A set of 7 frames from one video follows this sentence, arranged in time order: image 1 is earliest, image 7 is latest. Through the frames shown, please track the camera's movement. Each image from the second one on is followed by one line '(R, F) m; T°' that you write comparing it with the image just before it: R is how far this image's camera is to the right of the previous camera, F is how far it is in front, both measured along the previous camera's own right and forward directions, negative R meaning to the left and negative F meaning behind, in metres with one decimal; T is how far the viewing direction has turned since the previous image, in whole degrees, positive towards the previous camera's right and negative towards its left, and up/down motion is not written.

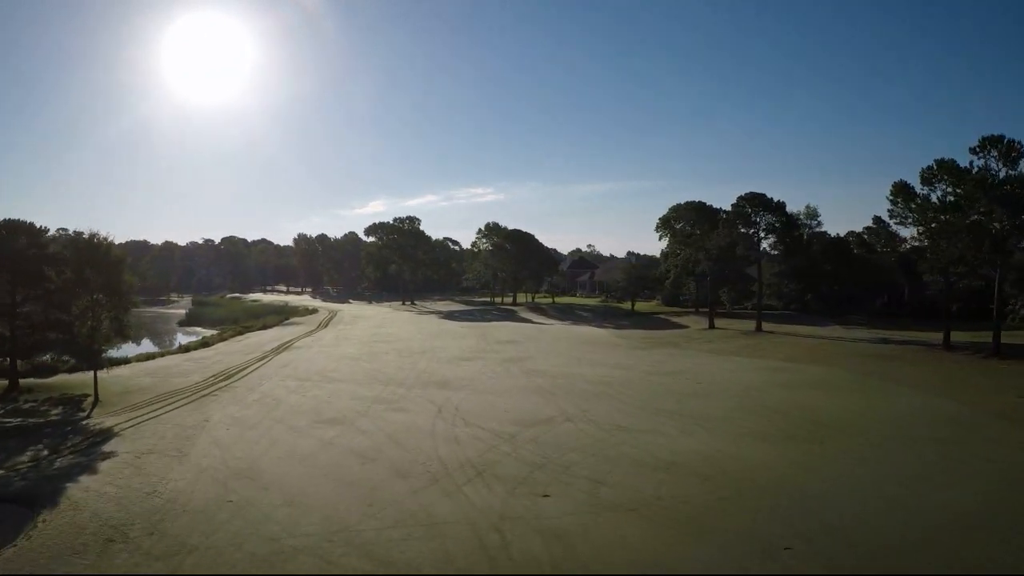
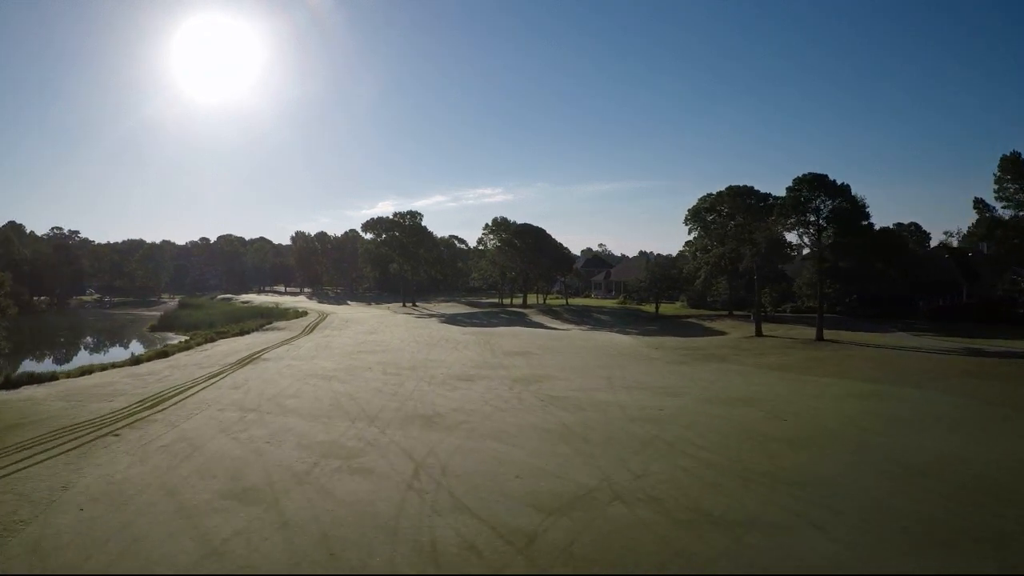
(-0.1, +4.9) m; -1°
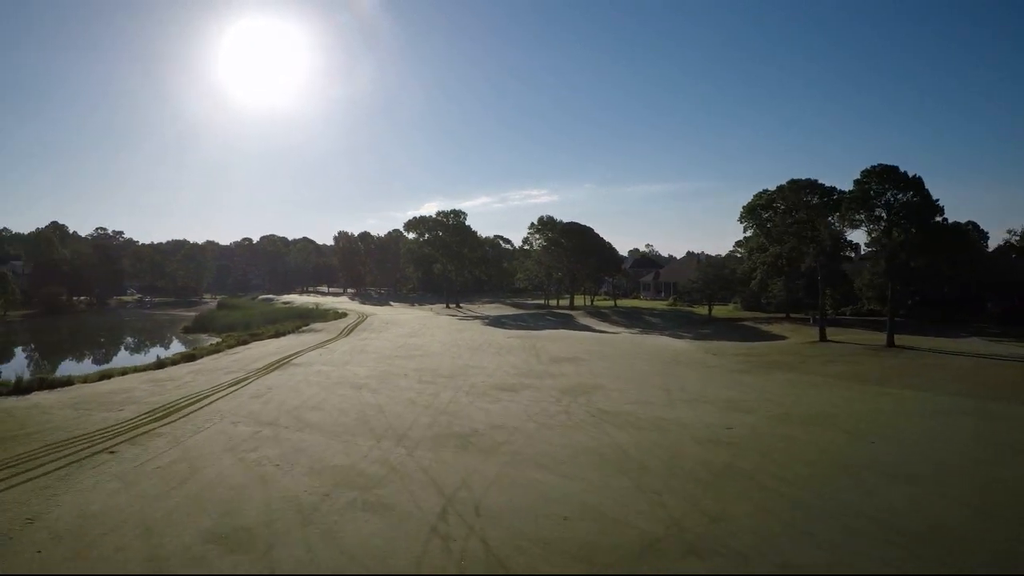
(-0.1, +1.9) m; -5°
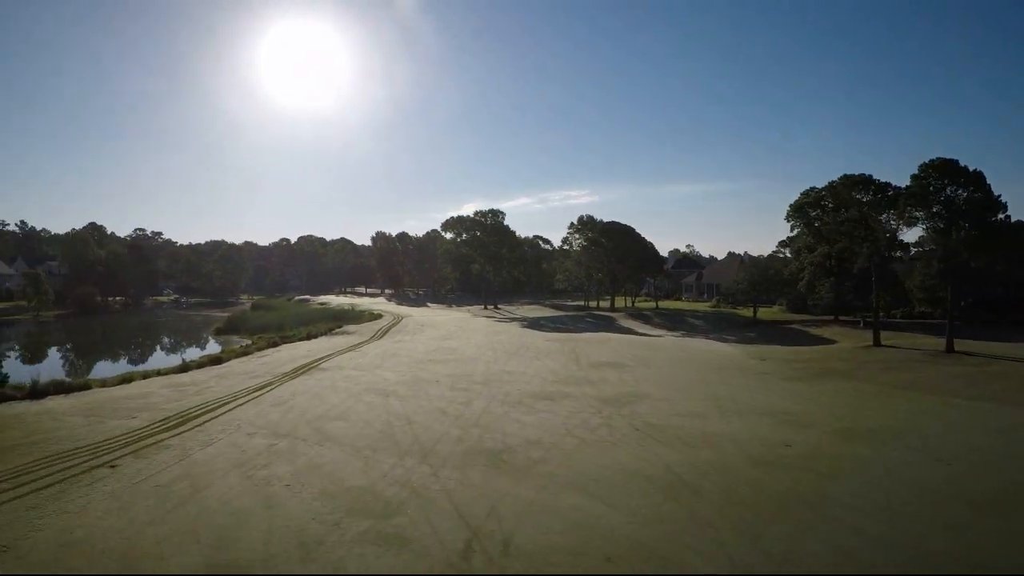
(0.0, +1.3) m; -4°
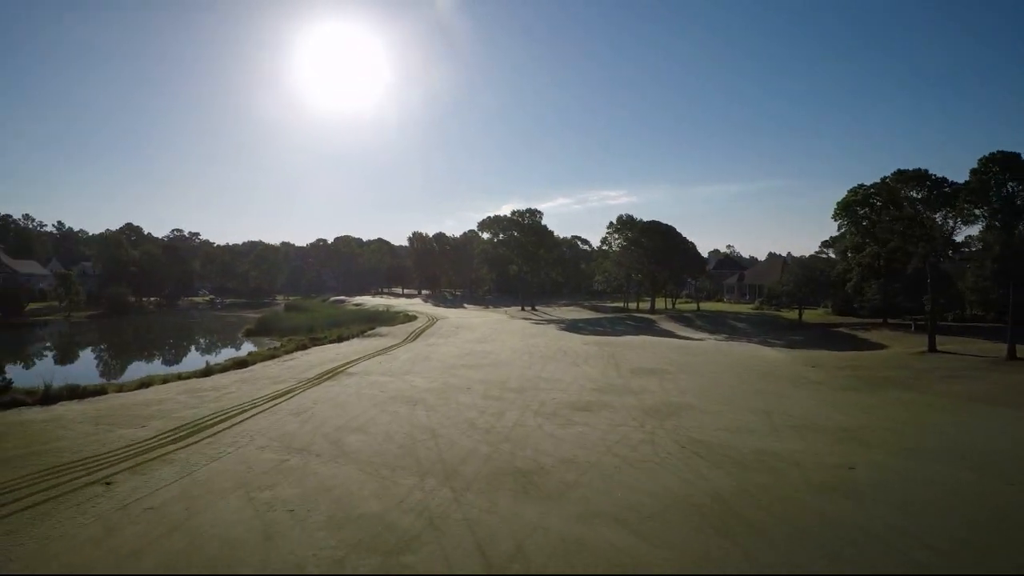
(0.0, +1.2) m; -4°
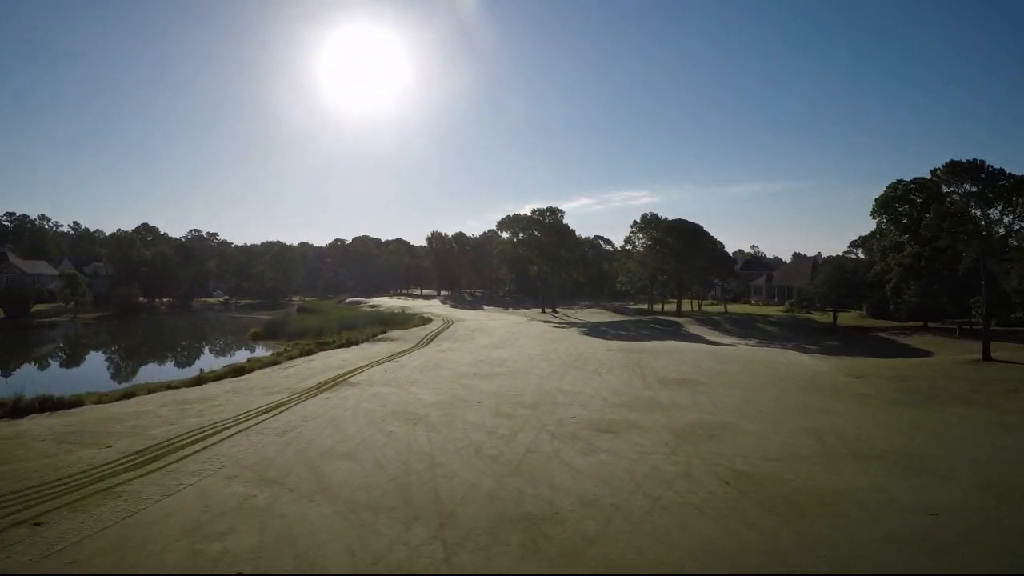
(+0.2, +1.7) m; -2°
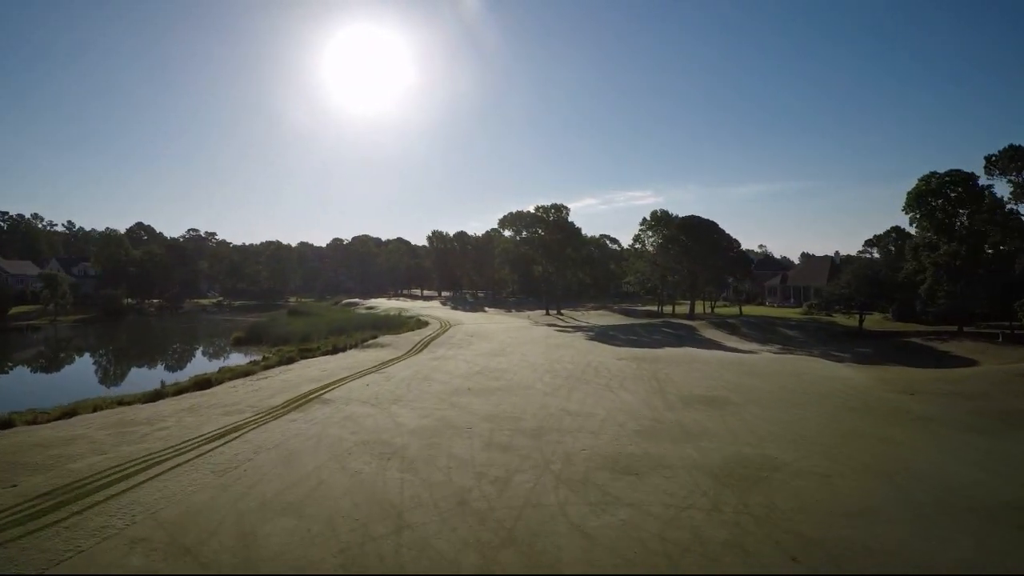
(+0.2, +2.4) m; -1°
